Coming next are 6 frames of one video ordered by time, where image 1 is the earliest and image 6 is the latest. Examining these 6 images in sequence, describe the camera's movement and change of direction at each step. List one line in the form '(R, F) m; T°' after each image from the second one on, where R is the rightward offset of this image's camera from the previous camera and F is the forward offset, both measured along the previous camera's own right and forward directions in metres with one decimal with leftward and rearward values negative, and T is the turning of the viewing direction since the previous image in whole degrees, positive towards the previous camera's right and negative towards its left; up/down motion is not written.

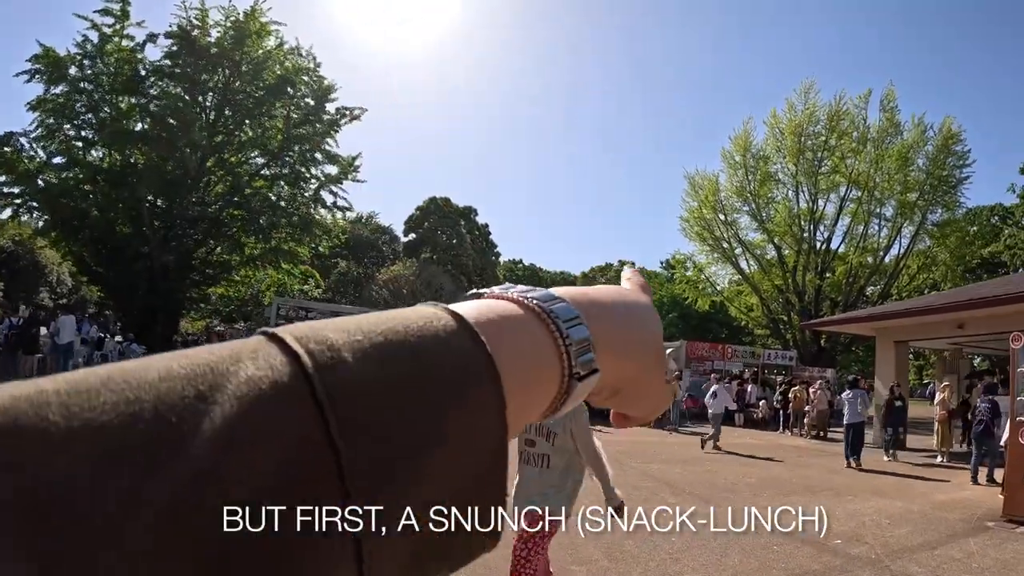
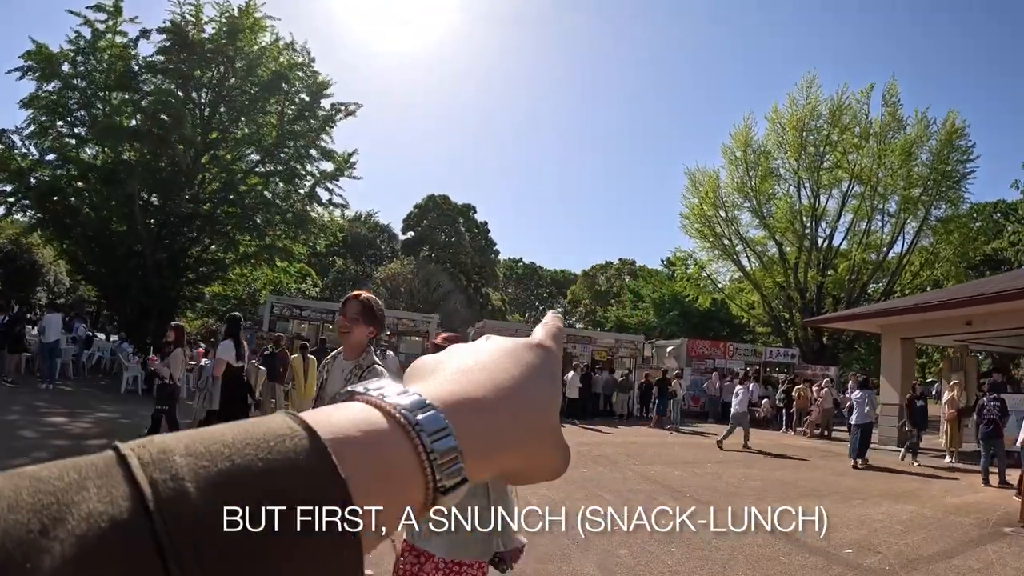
(+0.1, +0.4) m; 0°
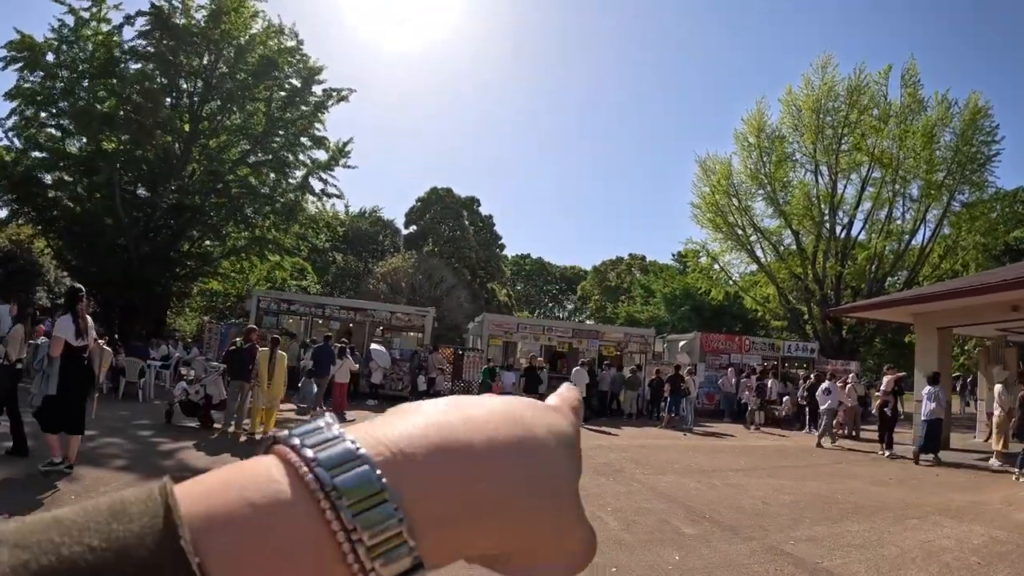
(+0.3, +1.3) m; -1°
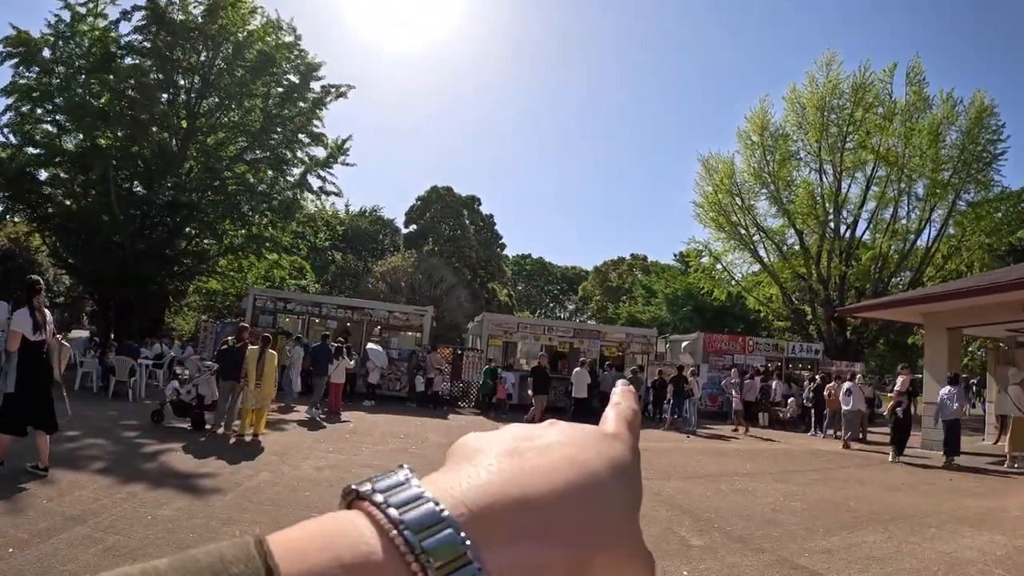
(0.0, +0.3) m; 0°
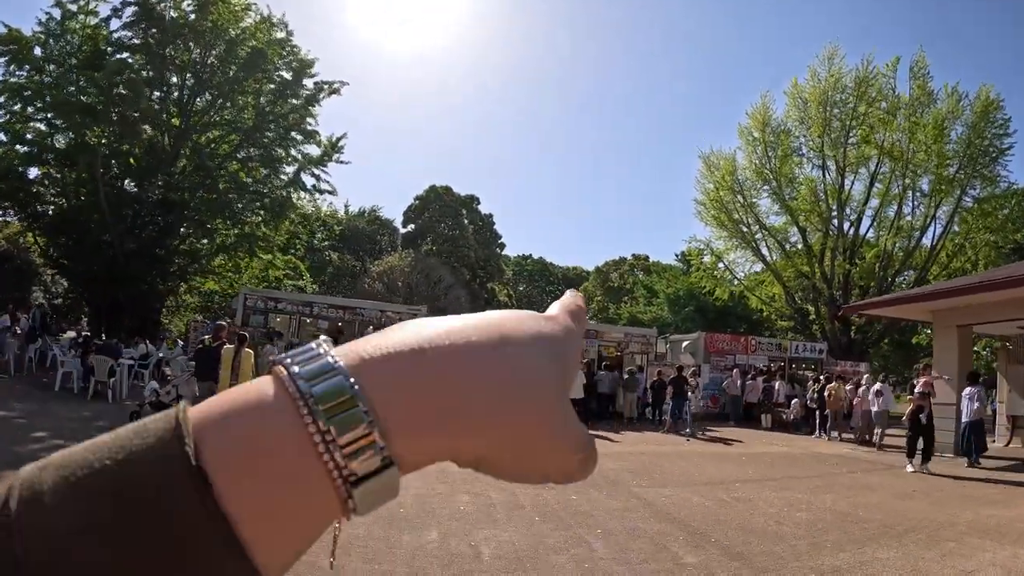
(+0.2, +0.5) m; 0°
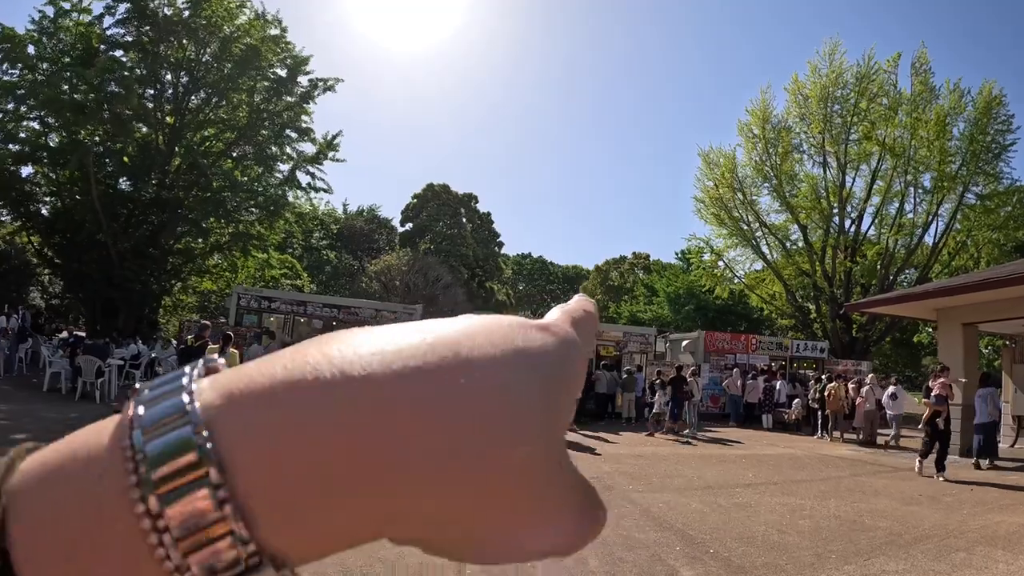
(+0.1, +0.3) m; 0°
